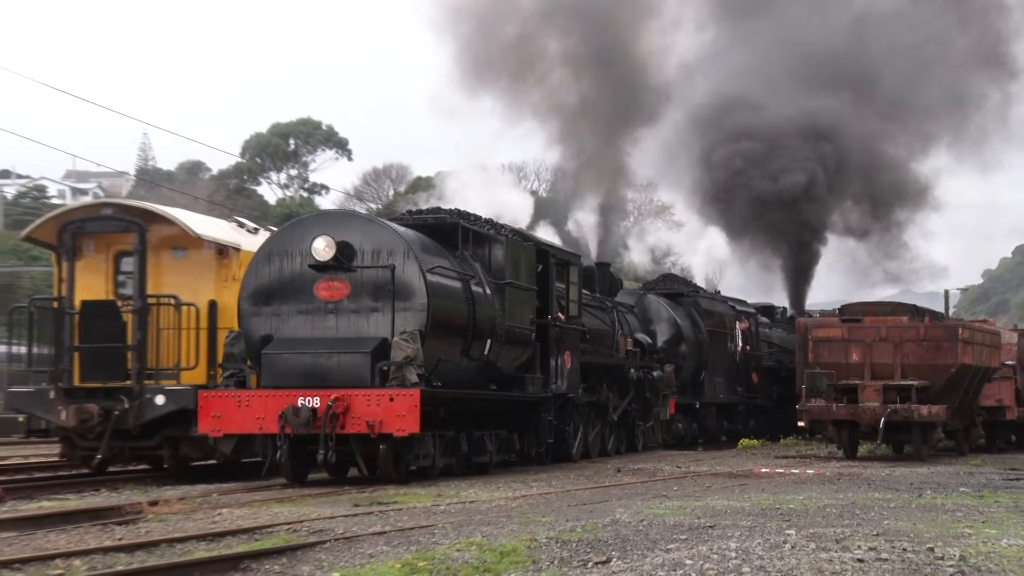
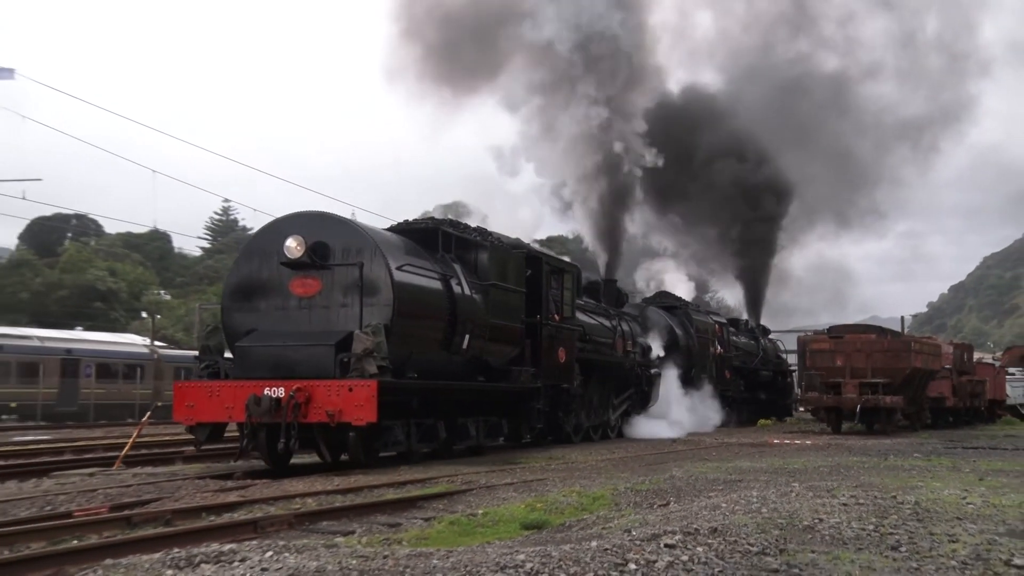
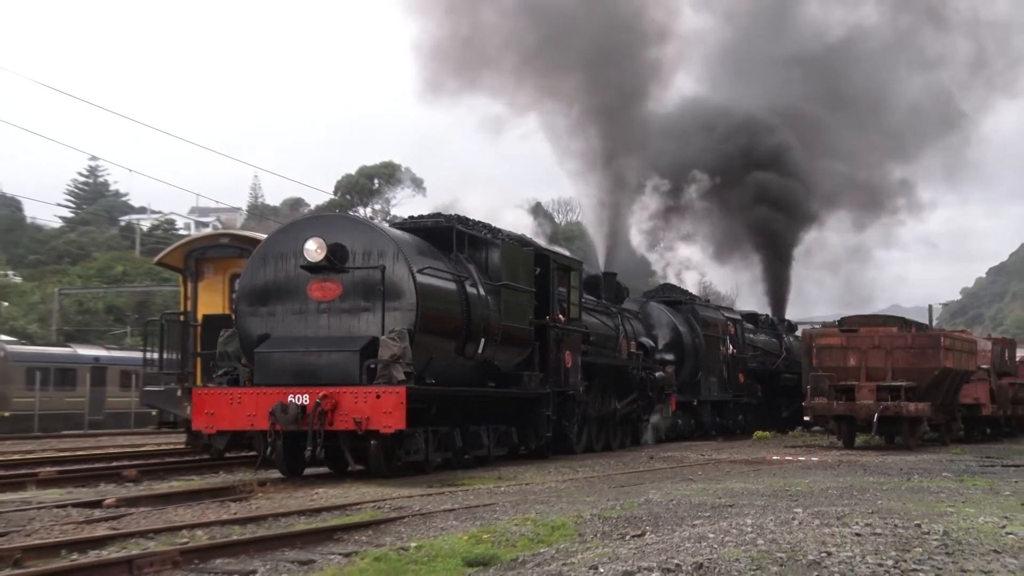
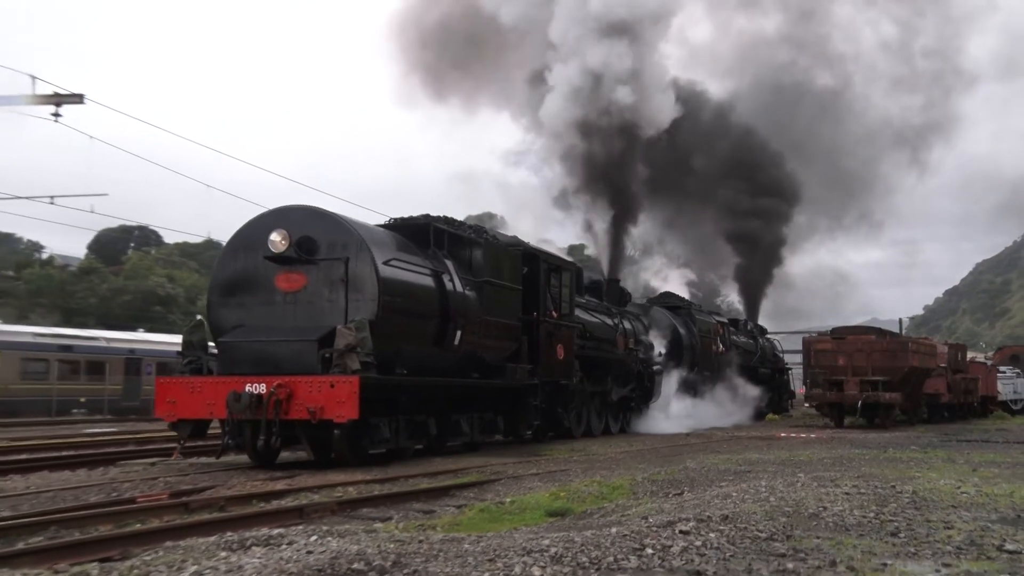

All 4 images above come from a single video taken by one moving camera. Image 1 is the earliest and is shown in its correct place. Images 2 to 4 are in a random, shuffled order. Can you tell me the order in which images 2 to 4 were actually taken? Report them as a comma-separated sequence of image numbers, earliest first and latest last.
3, 2, 4
